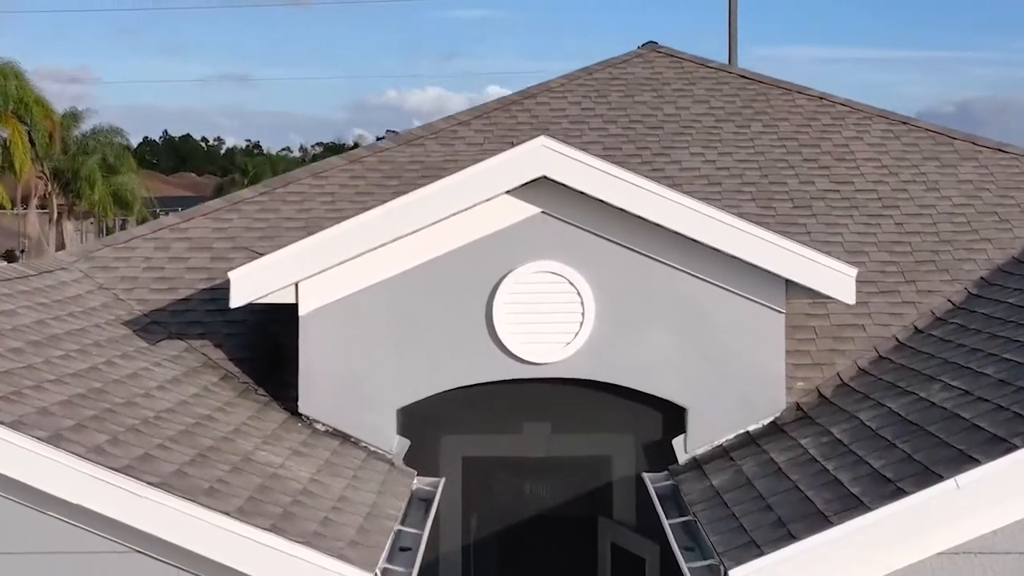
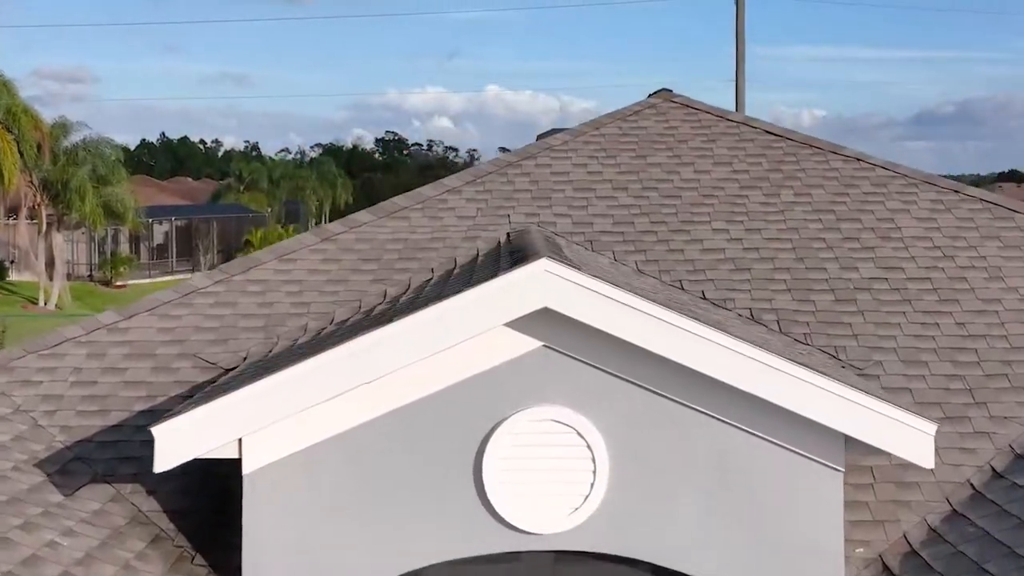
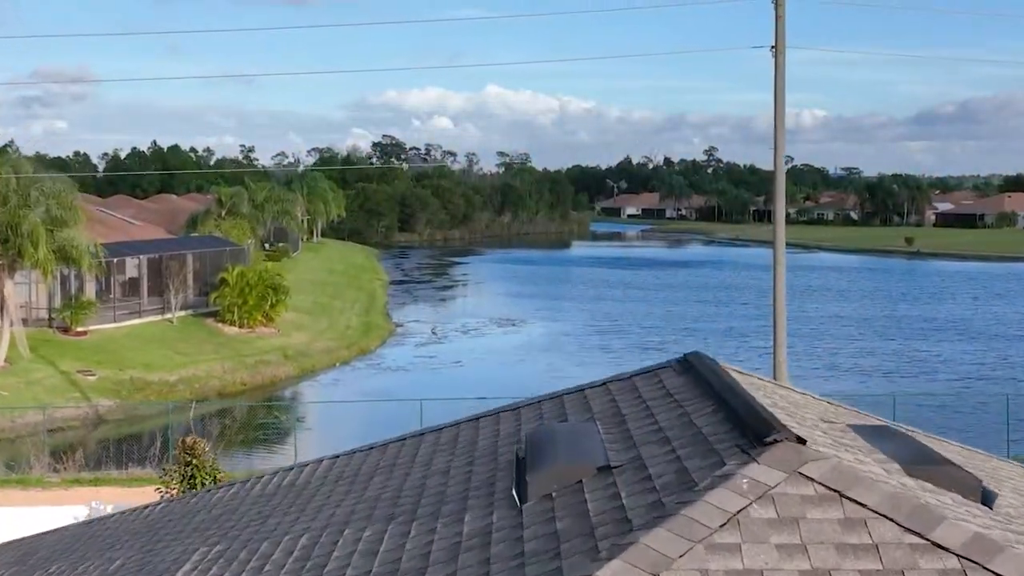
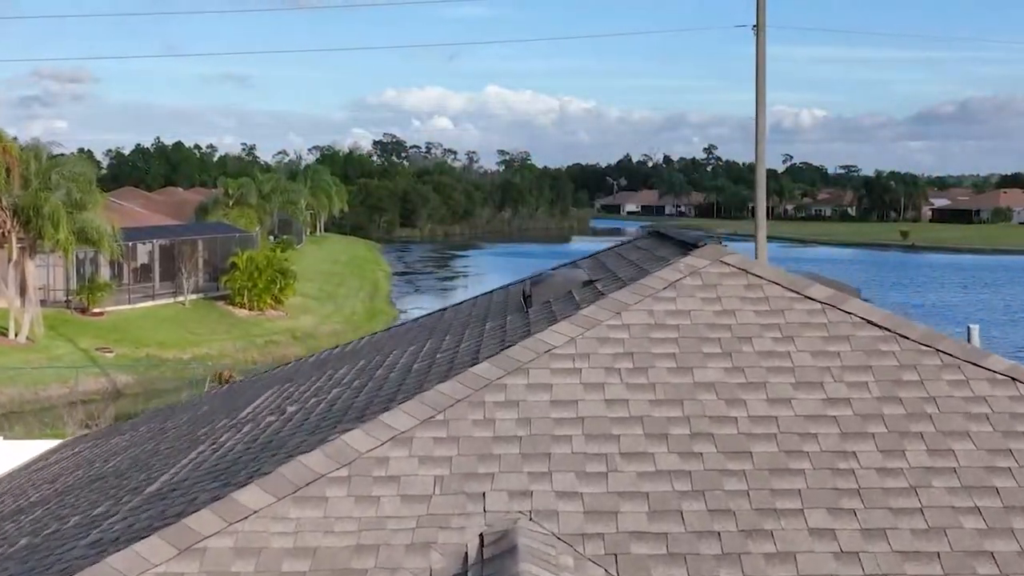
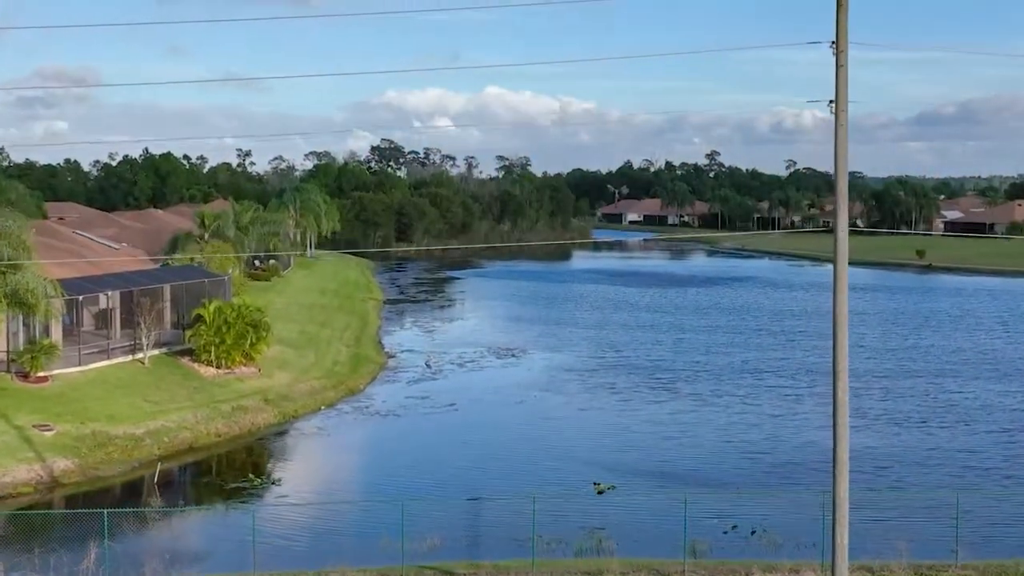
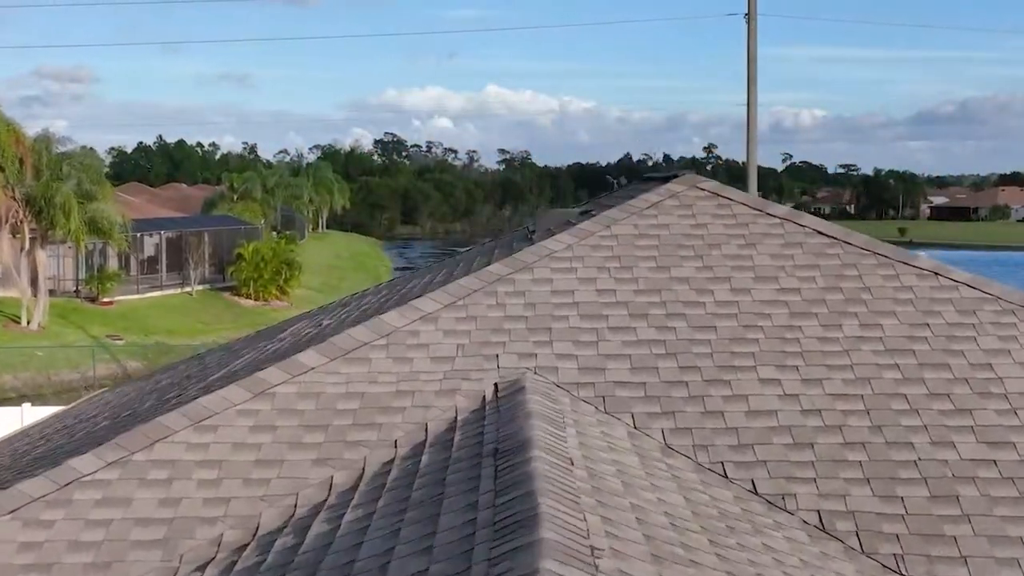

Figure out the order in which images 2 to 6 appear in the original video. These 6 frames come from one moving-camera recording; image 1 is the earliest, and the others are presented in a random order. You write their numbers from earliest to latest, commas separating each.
2, 6, 4, 3, 5
